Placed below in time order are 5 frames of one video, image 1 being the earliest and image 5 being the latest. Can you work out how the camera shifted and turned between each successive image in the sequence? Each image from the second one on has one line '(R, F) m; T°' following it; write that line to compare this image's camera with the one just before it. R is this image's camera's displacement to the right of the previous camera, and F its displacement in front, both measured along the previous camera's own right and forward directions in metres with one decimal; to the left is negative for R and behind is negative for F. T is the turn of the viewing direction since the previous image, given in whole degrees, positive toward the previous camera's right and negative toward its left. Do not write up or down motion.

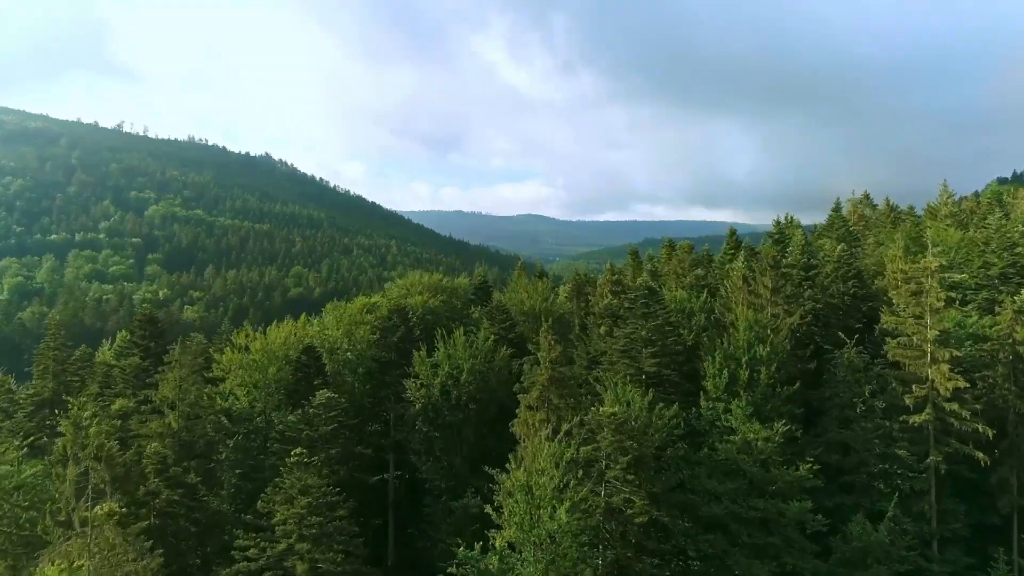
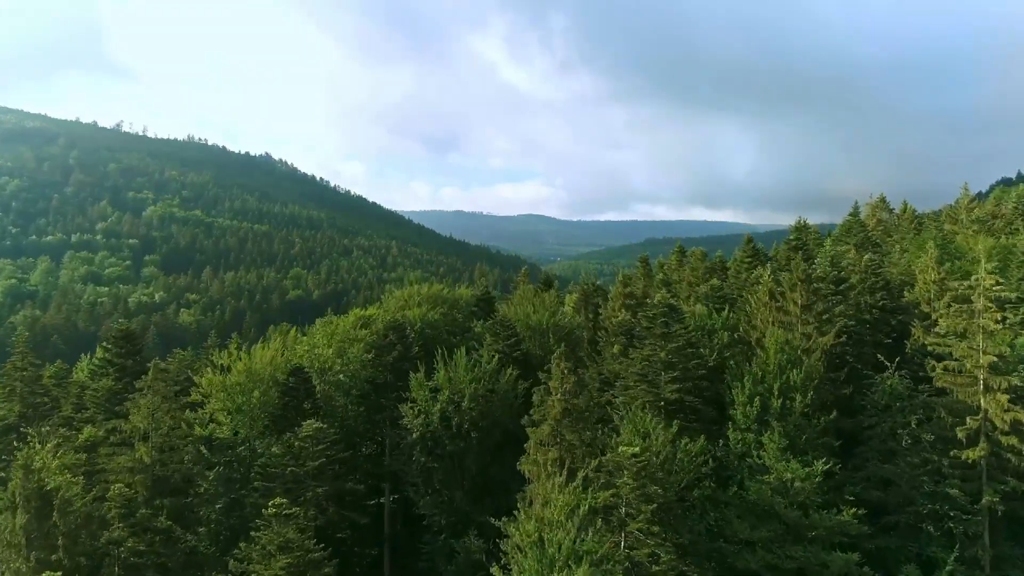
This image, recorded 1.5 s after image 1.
(-0.4, +3.6) m; 0°
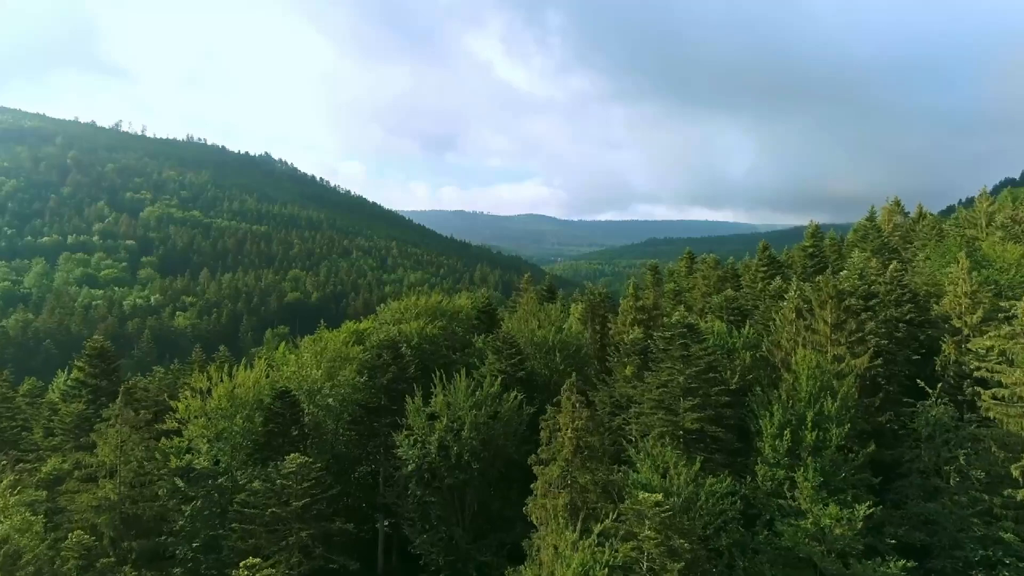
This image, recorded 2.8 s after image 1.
(-0.3, +3.2) m; 0°
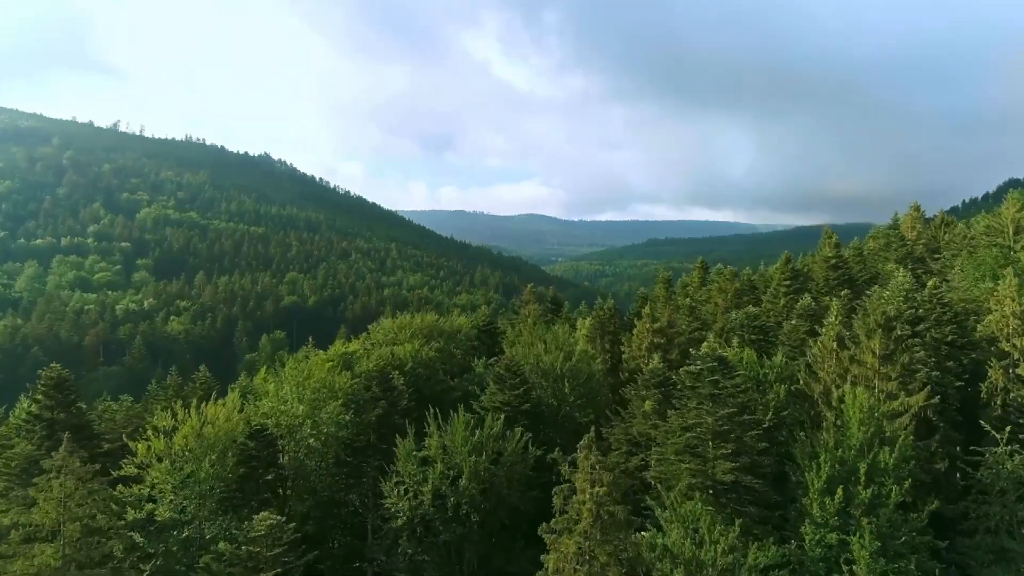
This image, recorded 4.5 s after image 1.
(-0.2, +4.3) m; 0°
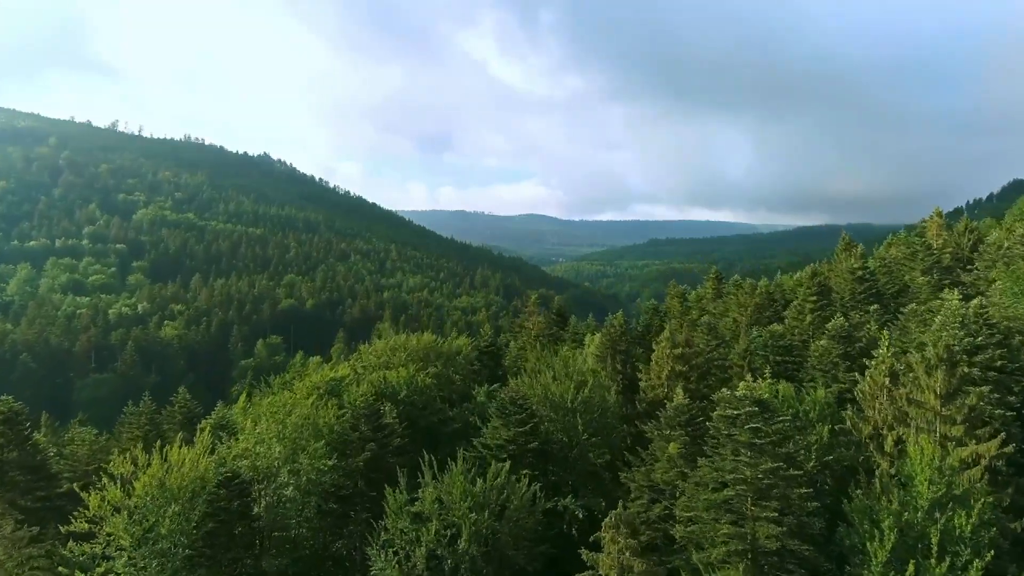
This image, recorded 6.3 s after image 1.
(-0.3, +4.1) m; 0°
